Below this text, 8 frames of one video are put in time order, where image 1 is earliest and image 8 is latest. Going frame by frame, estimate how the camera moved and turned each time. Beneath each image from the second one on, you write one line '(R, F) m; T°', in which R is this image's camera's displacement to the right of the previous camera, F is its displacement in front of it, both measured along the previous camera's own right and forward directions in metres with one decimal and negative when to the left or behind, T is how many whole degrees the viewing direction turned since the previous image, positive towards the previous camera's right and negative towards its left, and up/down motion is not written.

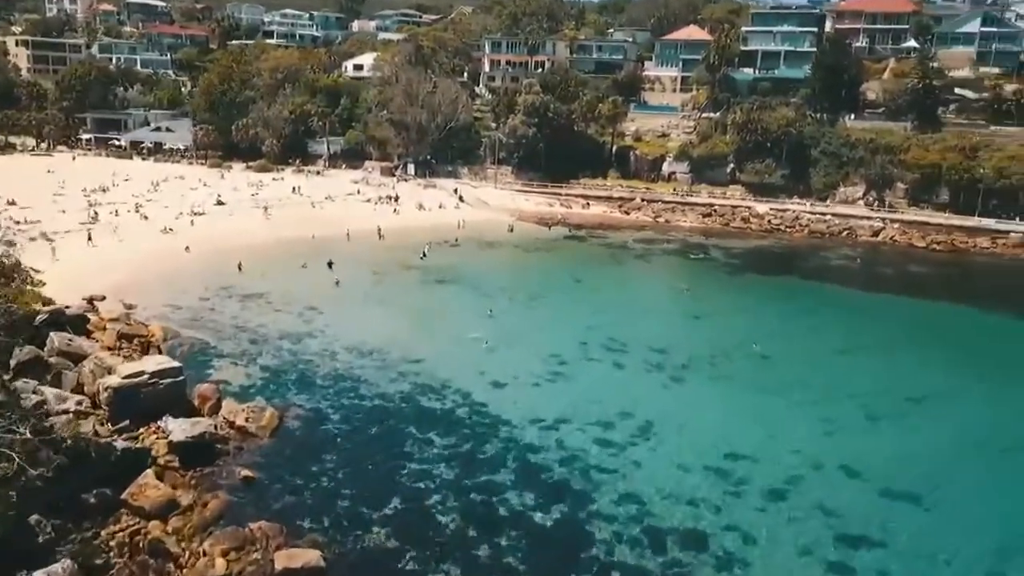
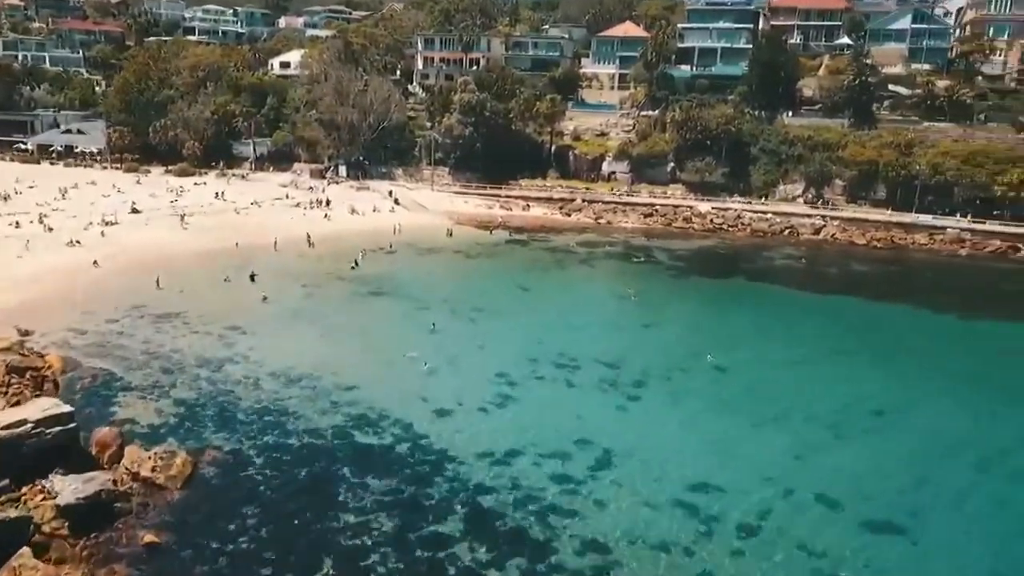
(-0.1, +2.4) m; +4°
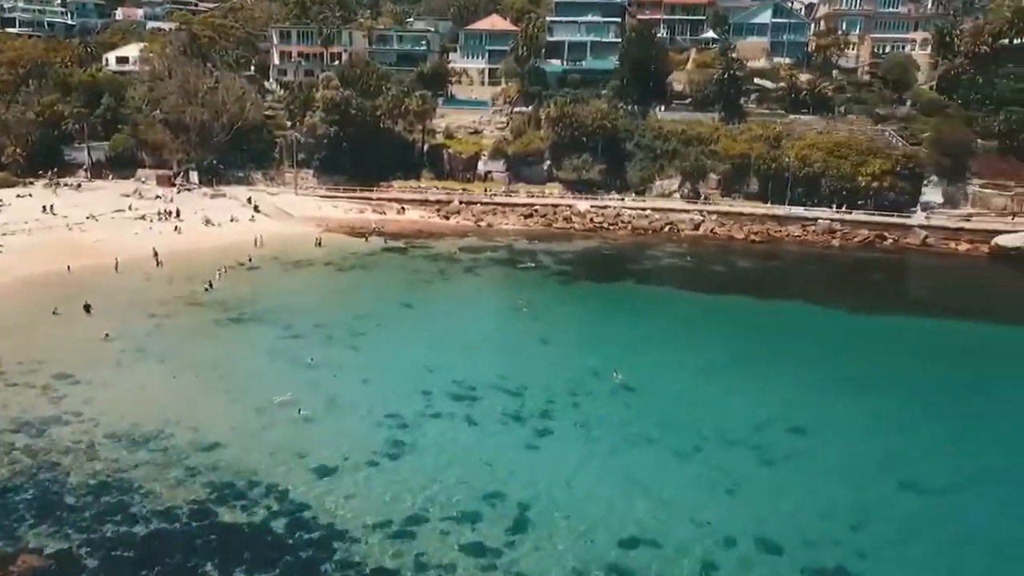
(-0.5, +3.5) m; +9°
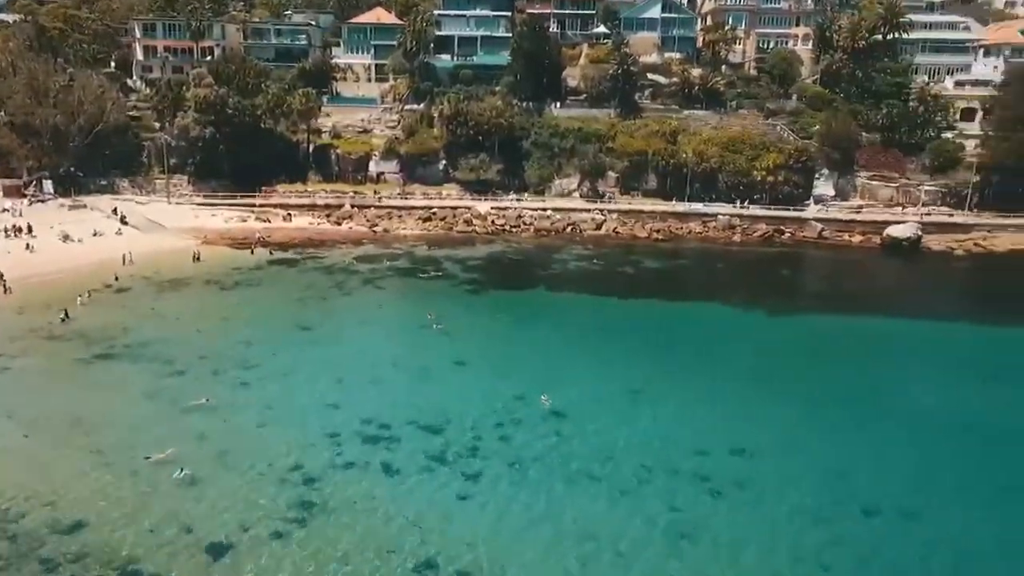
(-0.8, +3.0) m; +8°
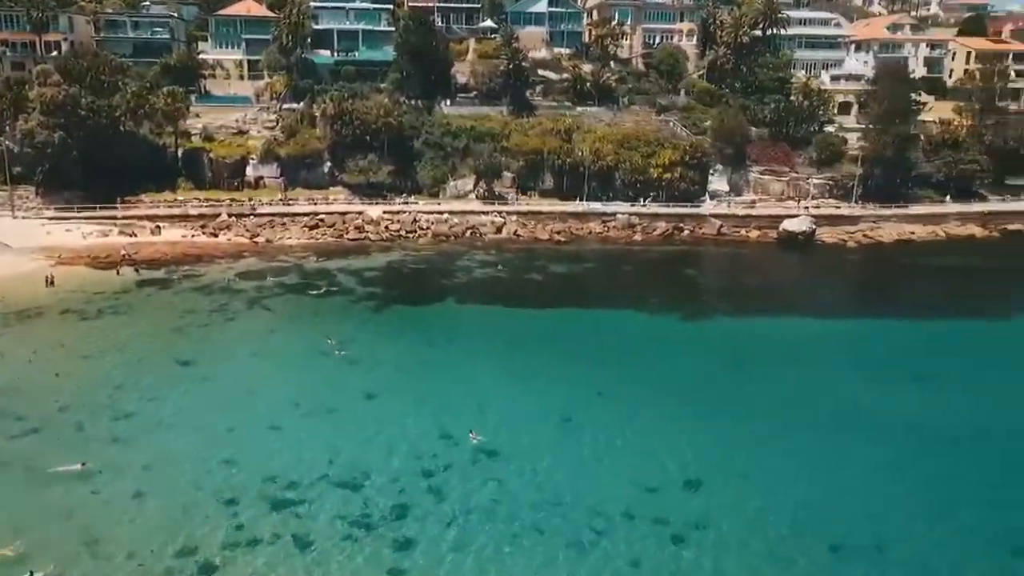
(-1.1, +3.1) m; +8°
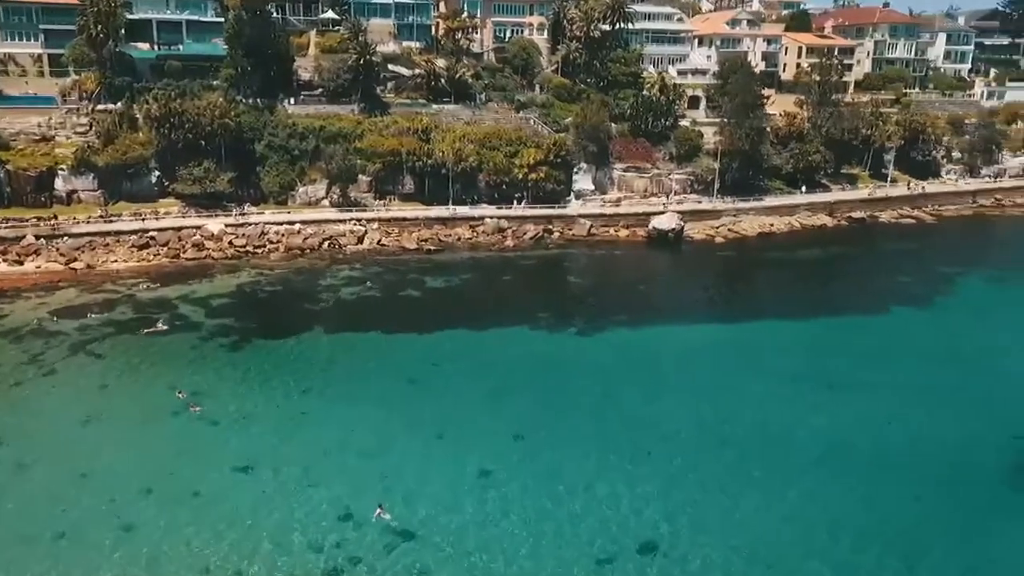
(-1.7, +4.3) m; +11°
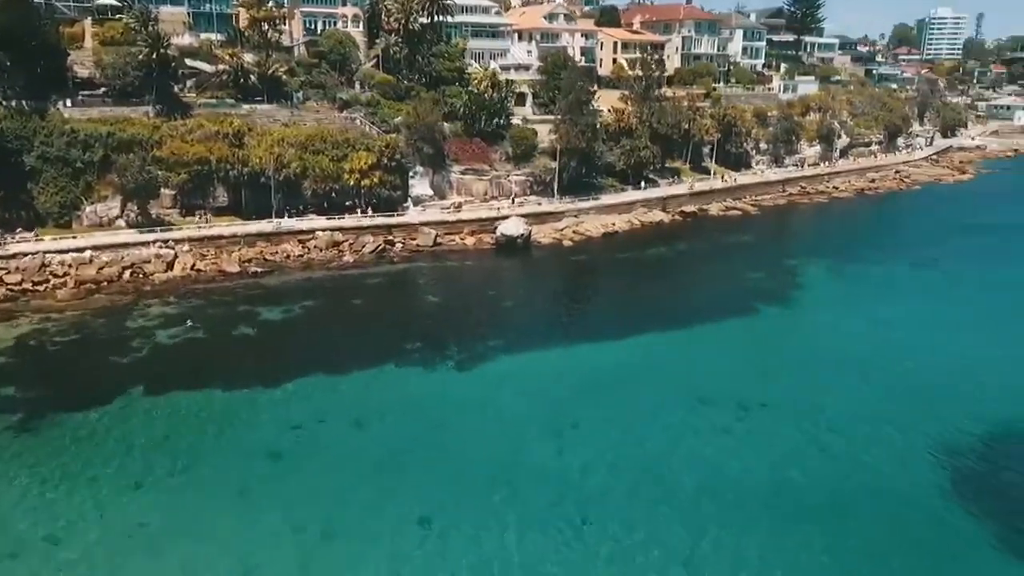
(-2.3, +5.1) m; +14°
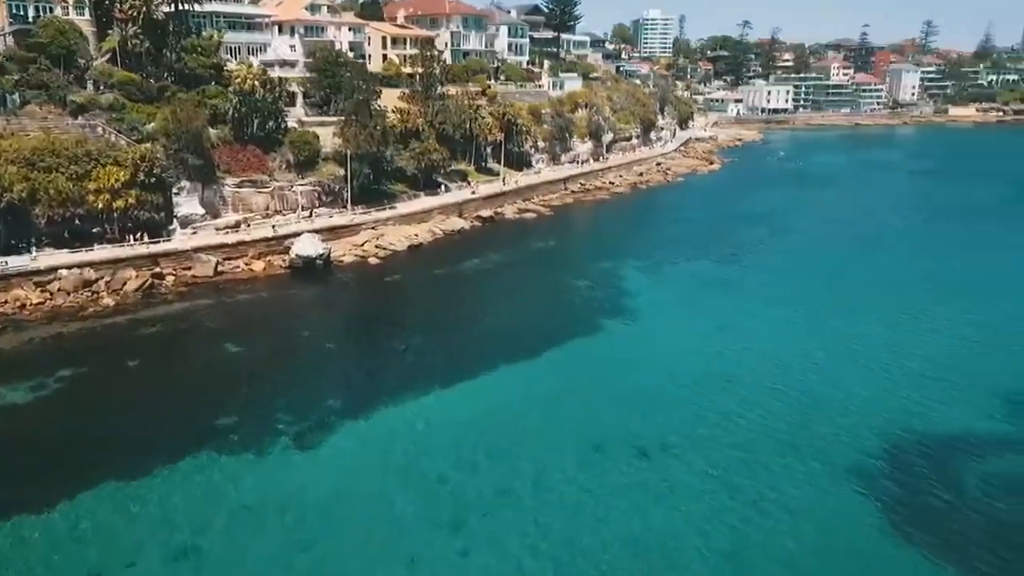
(-3.1, +6.2) m; +17°
